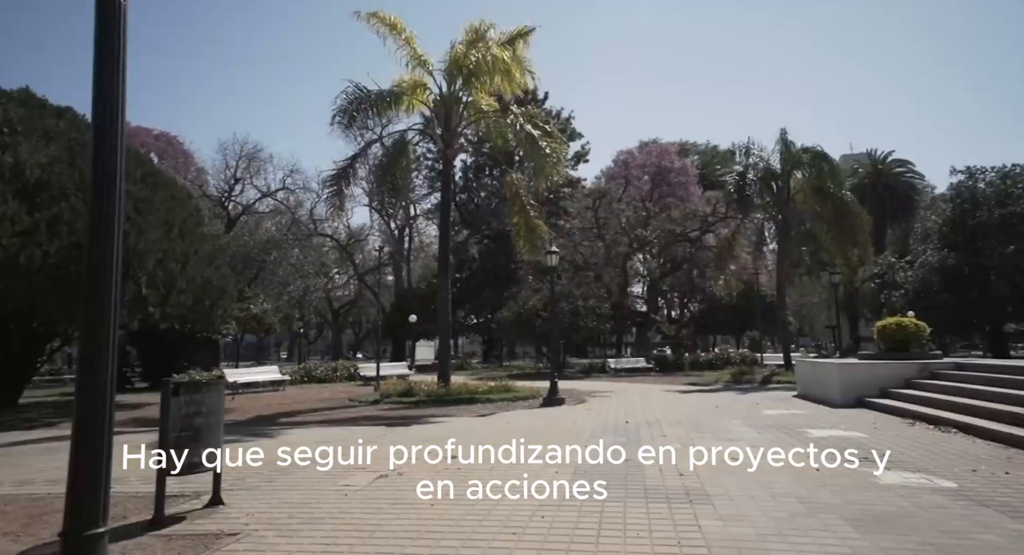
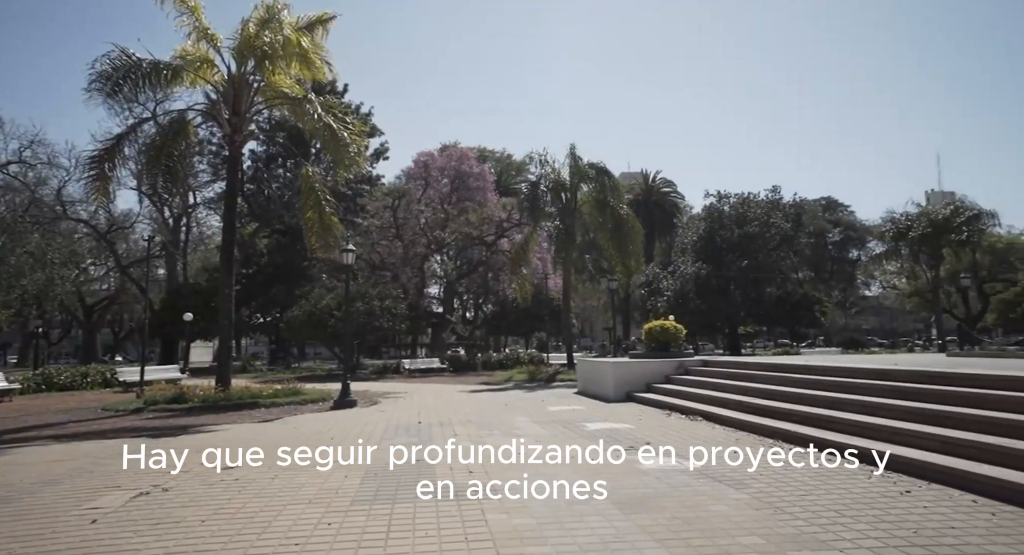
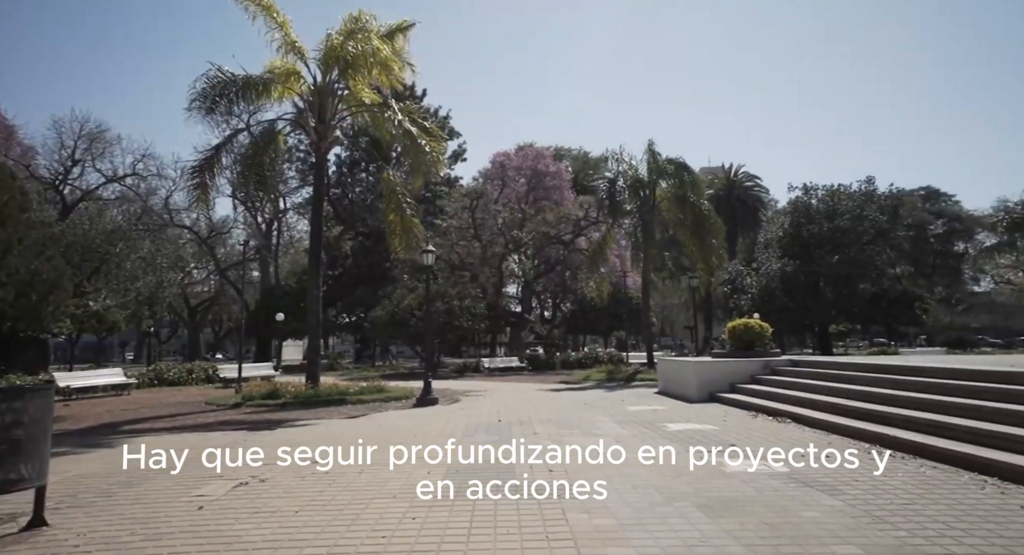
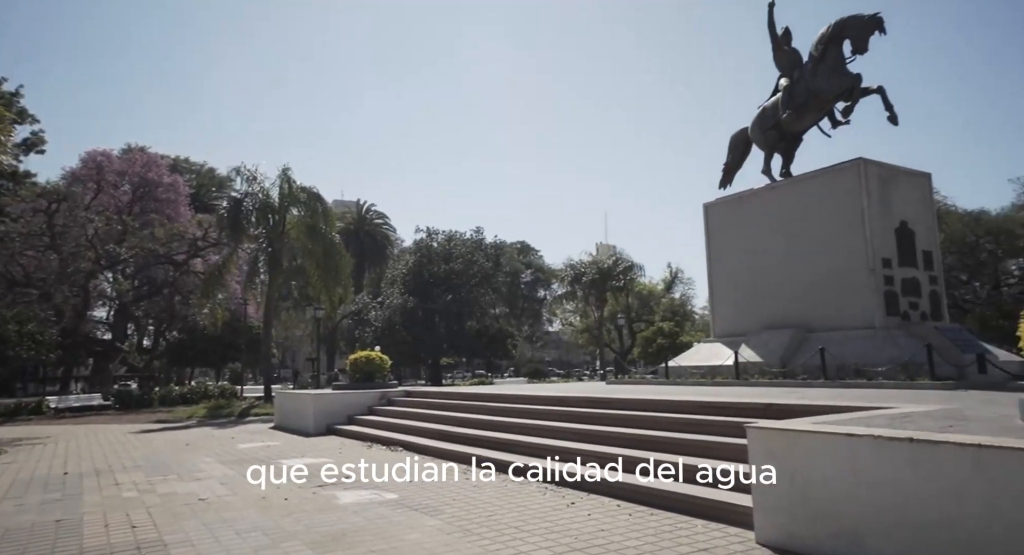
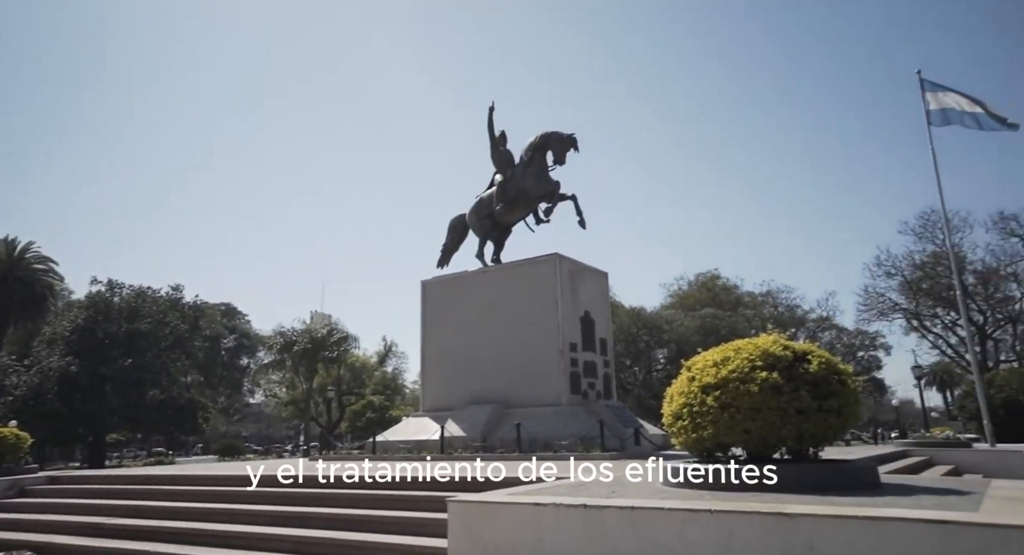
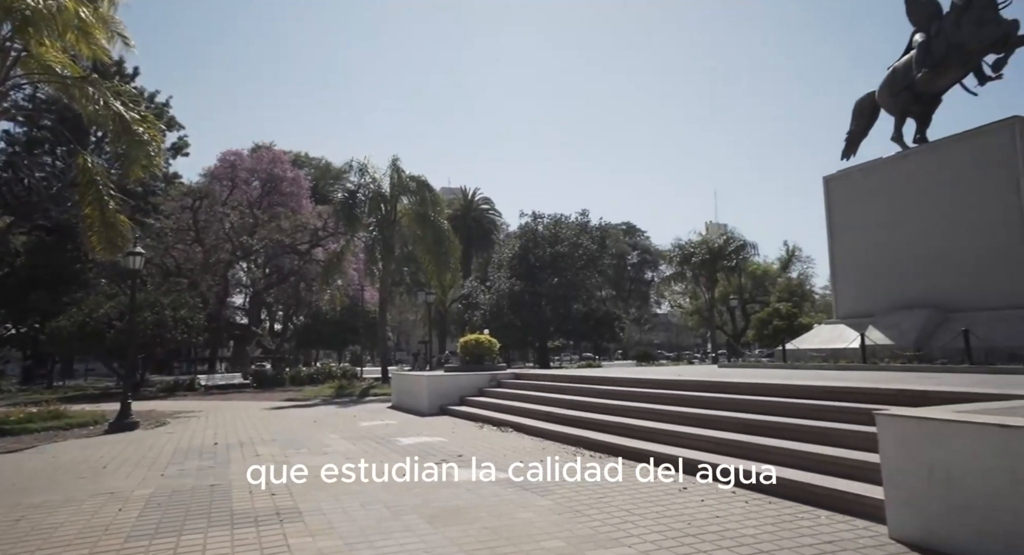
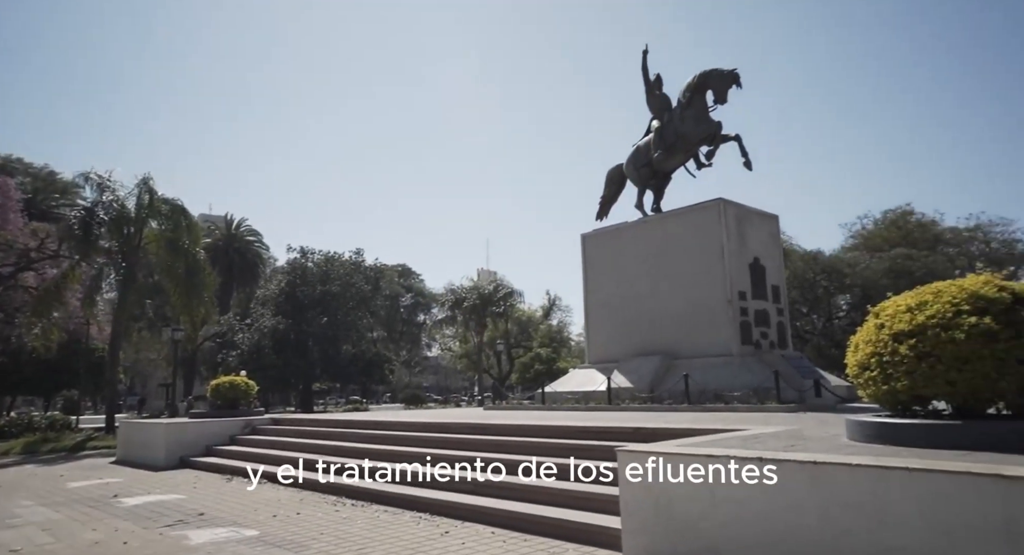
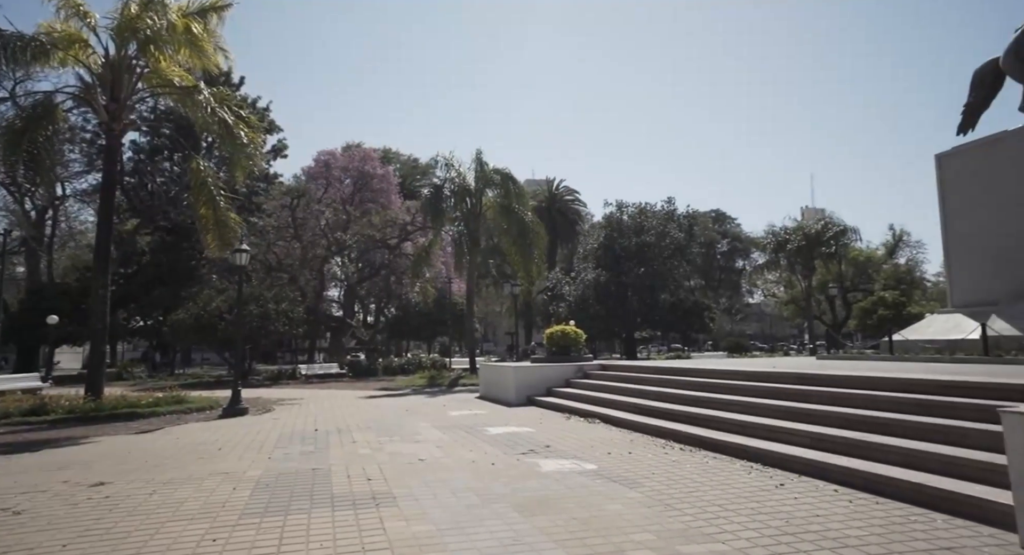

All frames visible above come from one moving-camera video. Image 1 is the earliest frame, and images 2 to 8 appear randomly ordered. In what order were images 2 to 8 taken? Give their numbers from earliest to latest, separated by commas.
3, 2, 8, 6, 4, 7, 5
